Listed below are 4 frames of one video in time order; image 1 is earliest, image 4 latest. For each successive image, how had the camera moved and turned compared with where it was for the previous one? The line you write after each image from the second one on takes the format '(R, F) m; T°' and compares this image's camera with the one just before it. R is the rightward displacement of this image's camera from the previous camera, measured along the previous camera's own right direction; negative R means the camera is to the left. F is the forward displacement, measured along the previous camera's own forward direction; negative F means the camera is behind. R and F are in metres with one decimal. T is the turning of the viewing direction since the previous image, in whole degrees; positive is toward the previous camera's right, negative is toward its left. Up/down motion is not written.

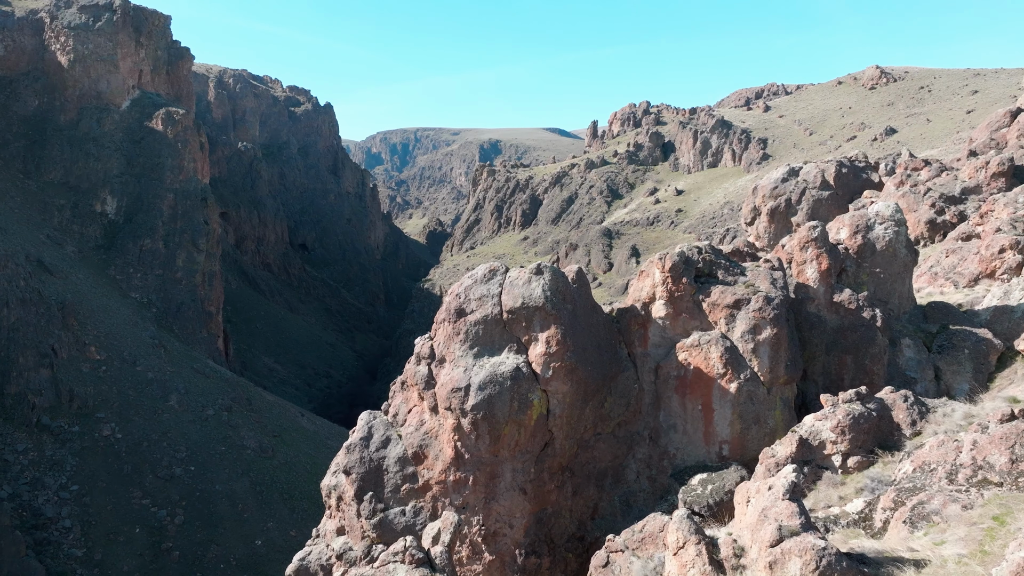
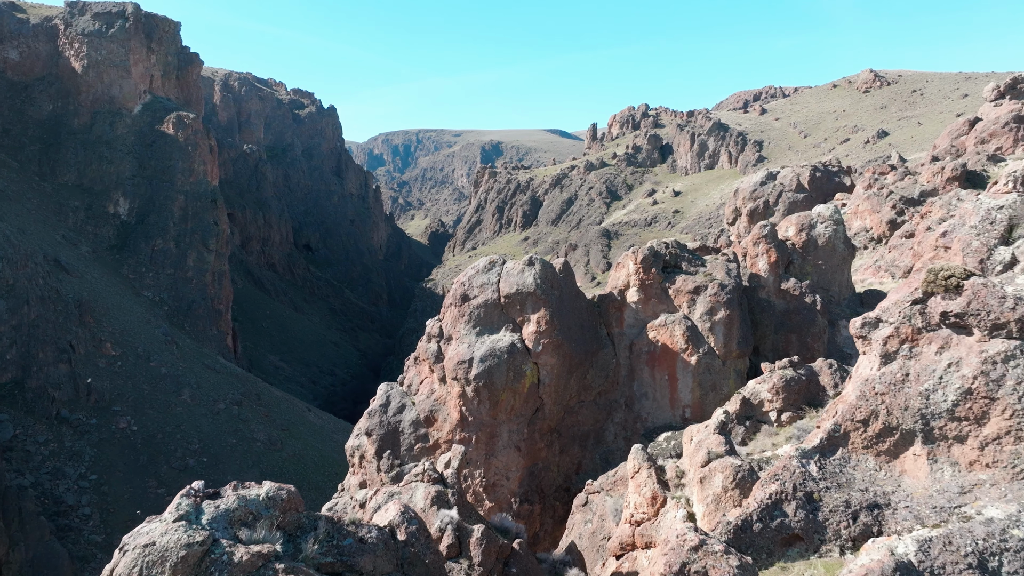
(+0.1, -2.2) m; 0°
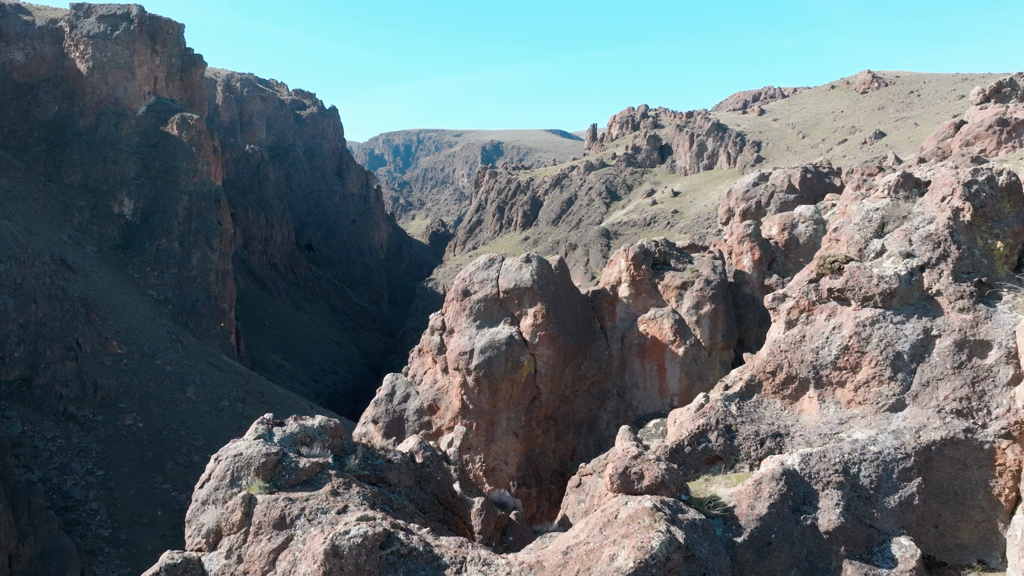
(0.0, -0.9) m; 0°
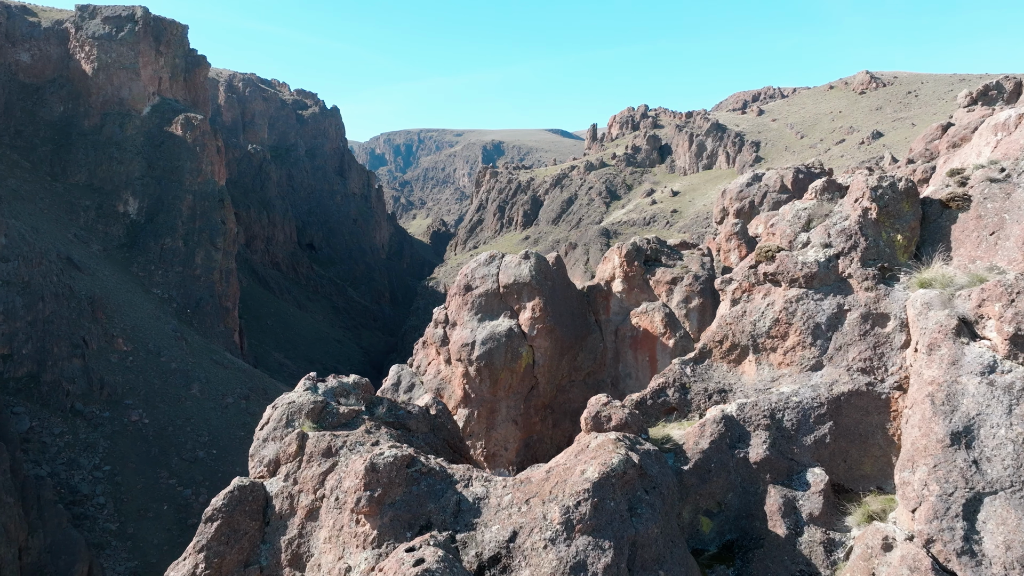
(0.0, -0.8) m; 0°
